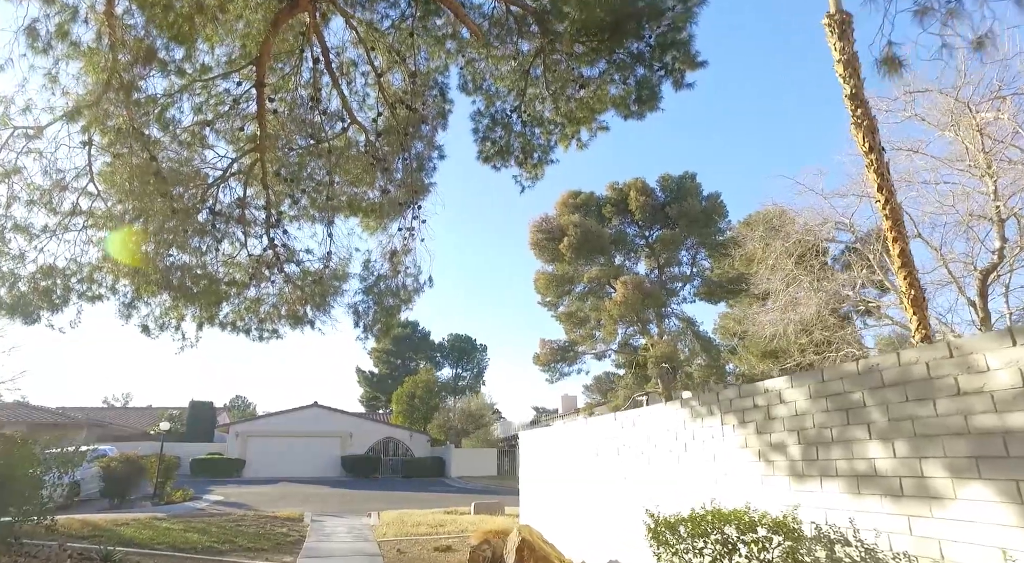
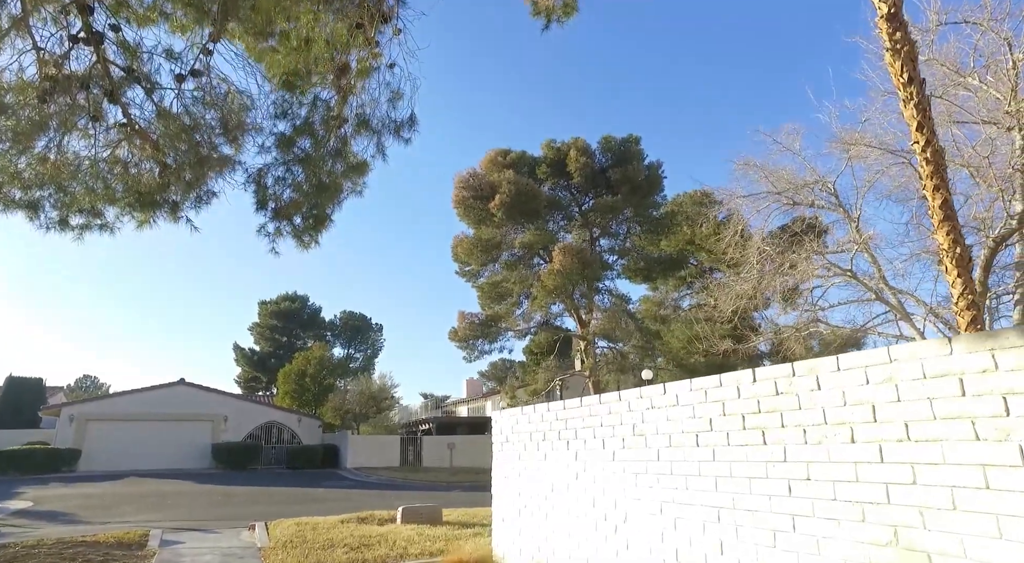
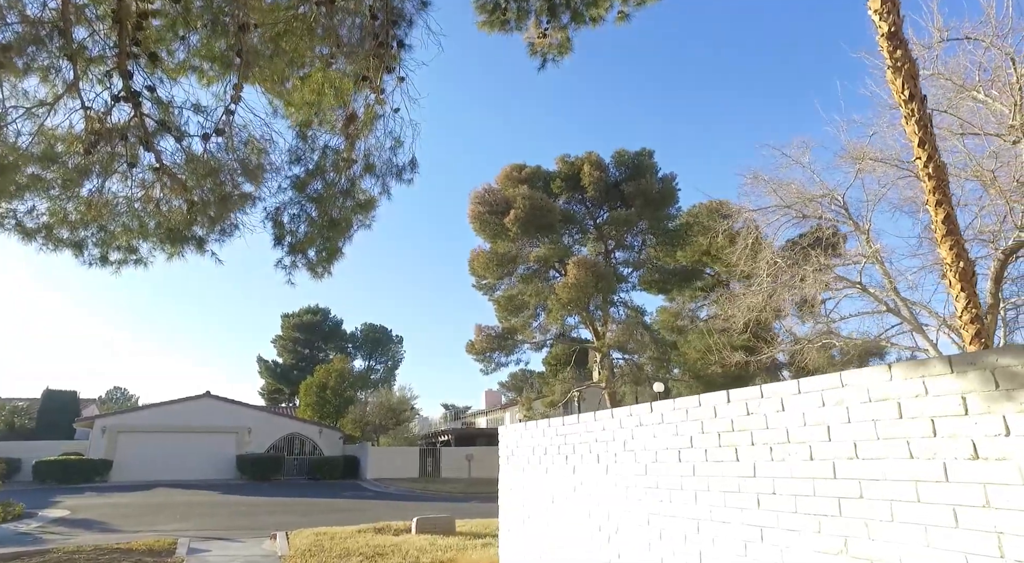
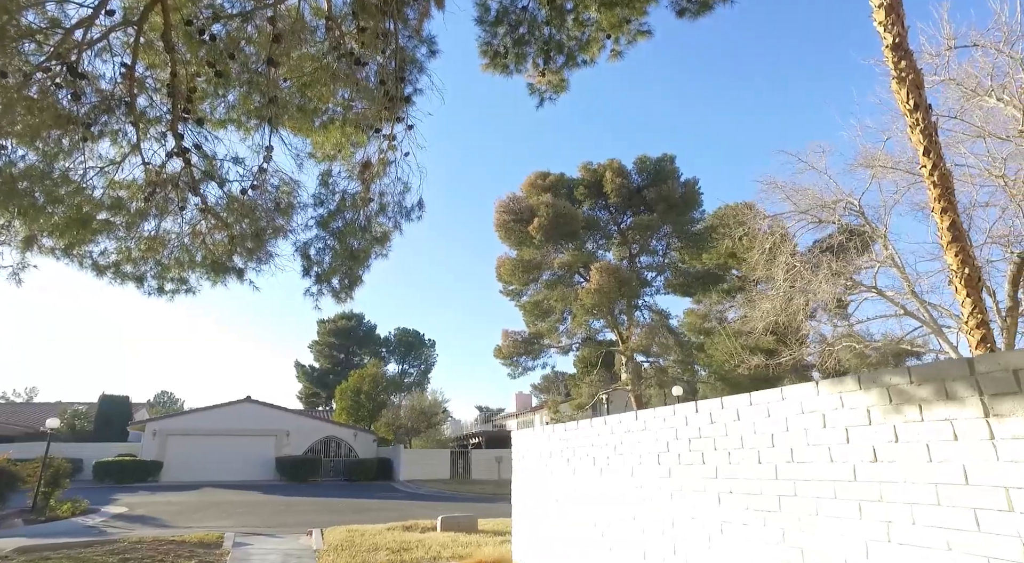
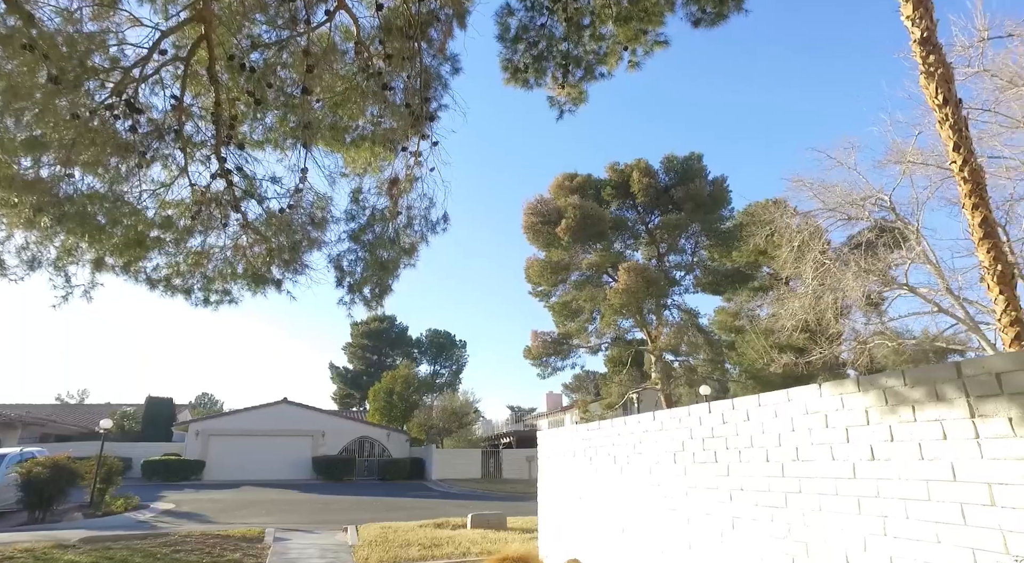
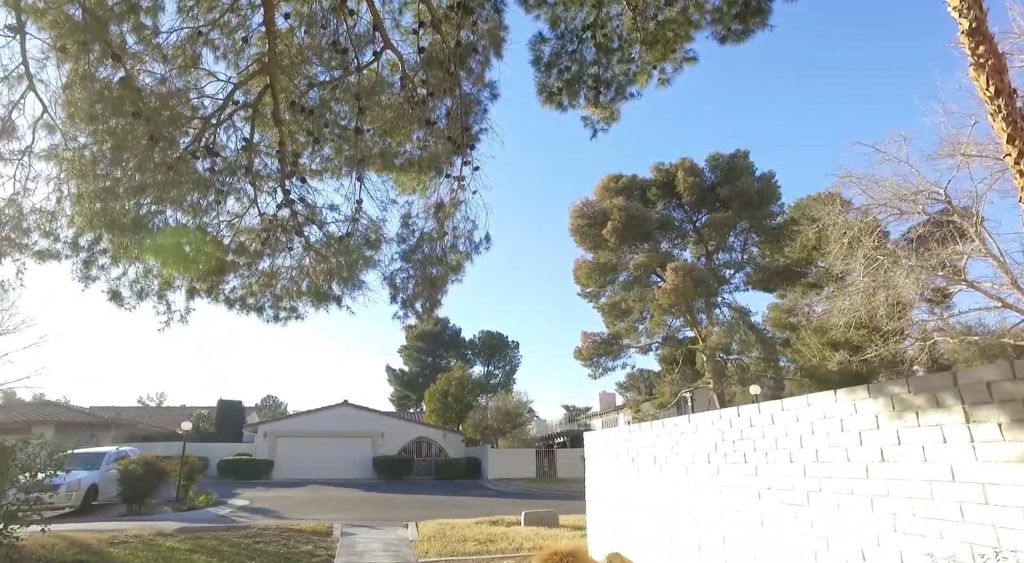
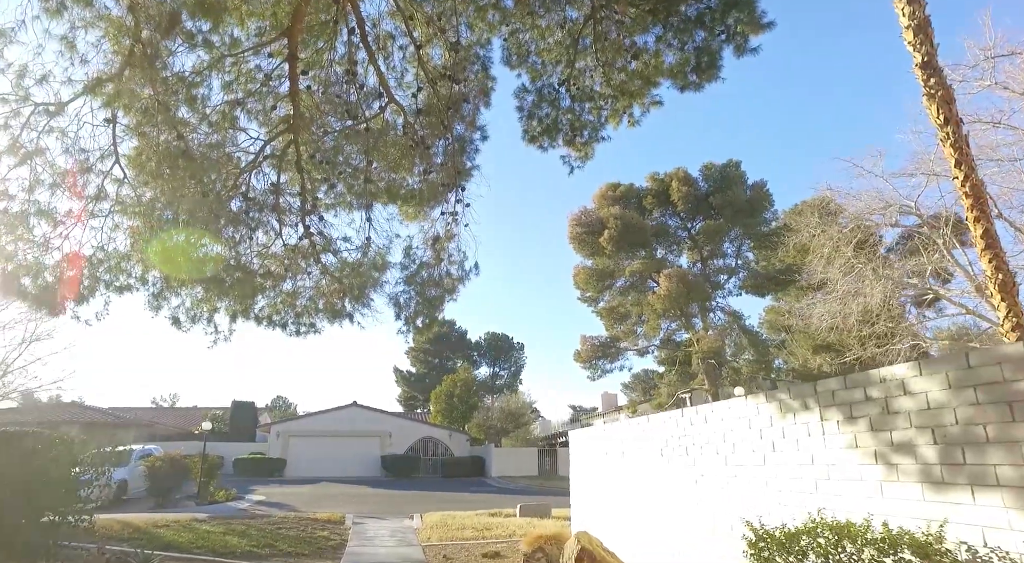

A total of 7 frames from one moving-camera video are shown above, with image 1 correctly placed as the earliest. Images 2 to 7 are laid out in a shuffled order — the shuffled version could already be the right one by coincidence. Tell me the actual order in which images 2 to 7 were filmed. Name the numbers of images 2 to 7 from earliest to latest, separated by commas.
7, 6, 5, 4, 3, 2
